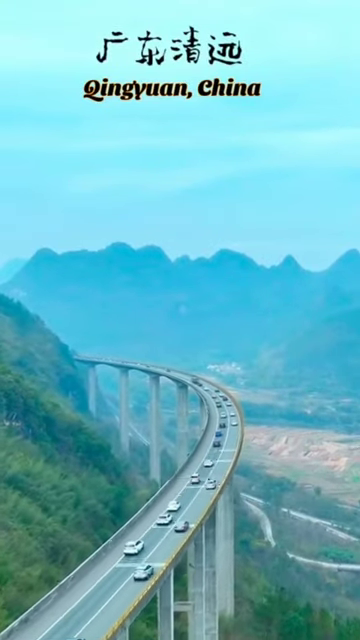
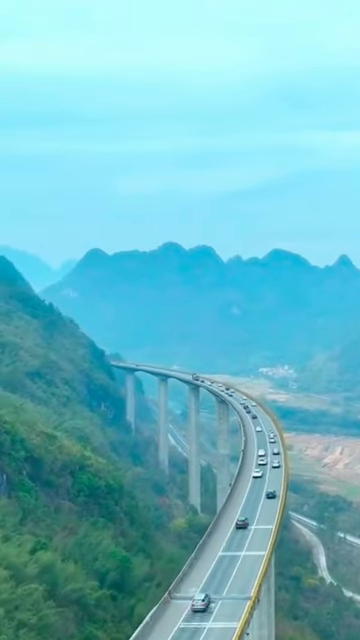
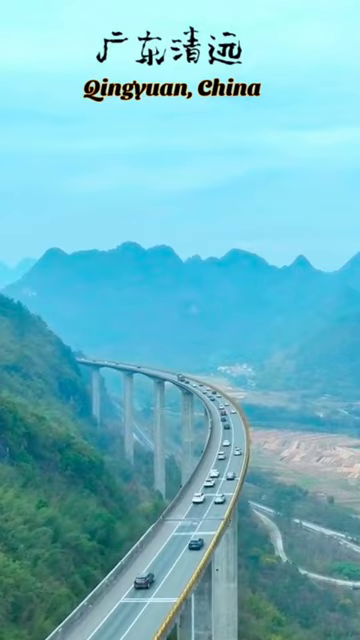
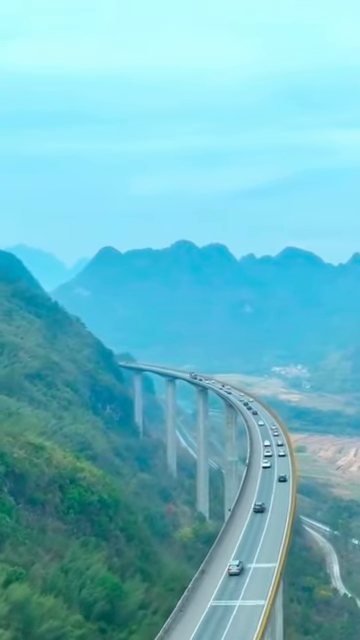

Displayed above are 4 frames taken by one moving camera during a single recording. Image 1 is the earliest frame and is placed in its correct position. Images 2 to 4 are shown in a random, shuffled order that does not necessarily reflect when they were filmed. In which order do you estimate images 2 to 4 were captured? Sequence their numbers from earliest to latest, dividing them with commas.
3, 2, 4
